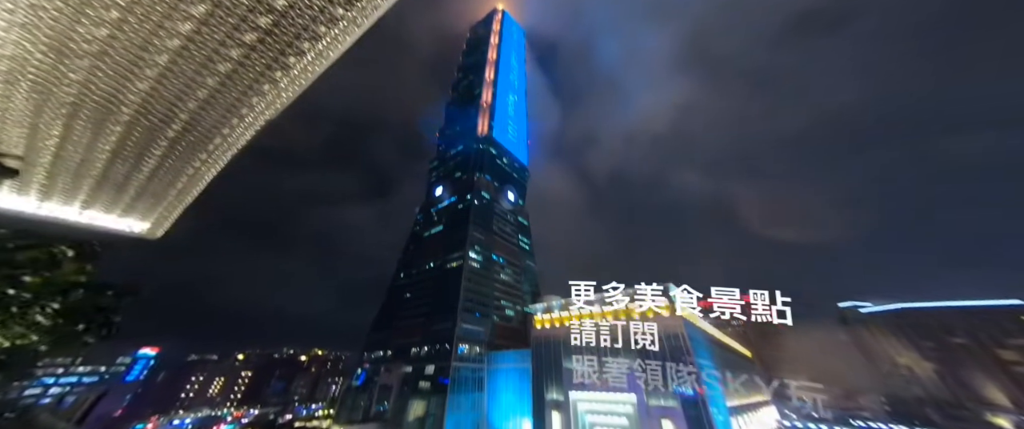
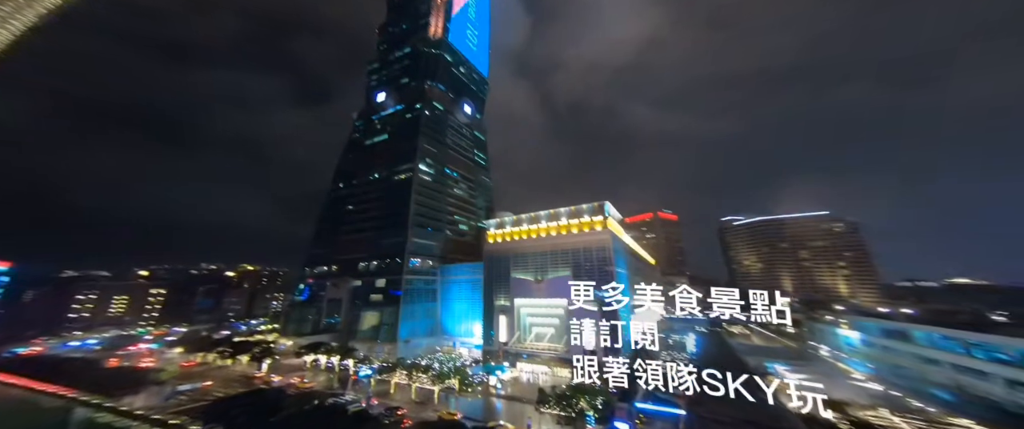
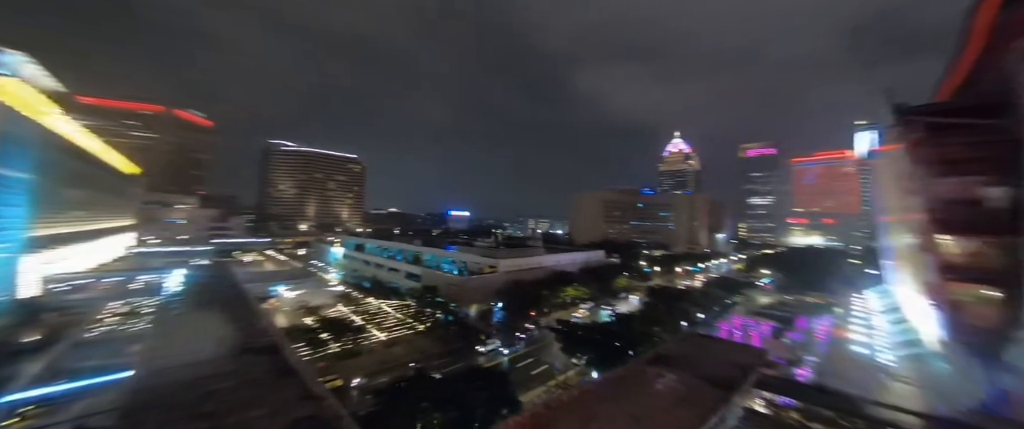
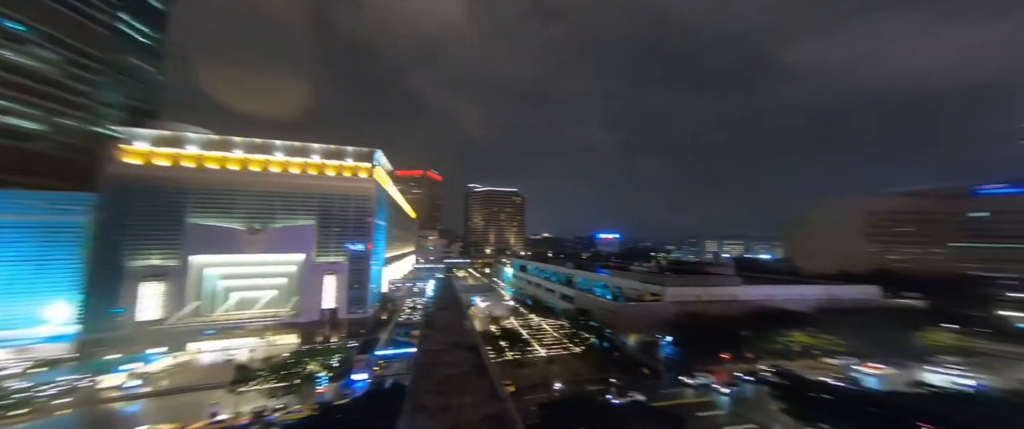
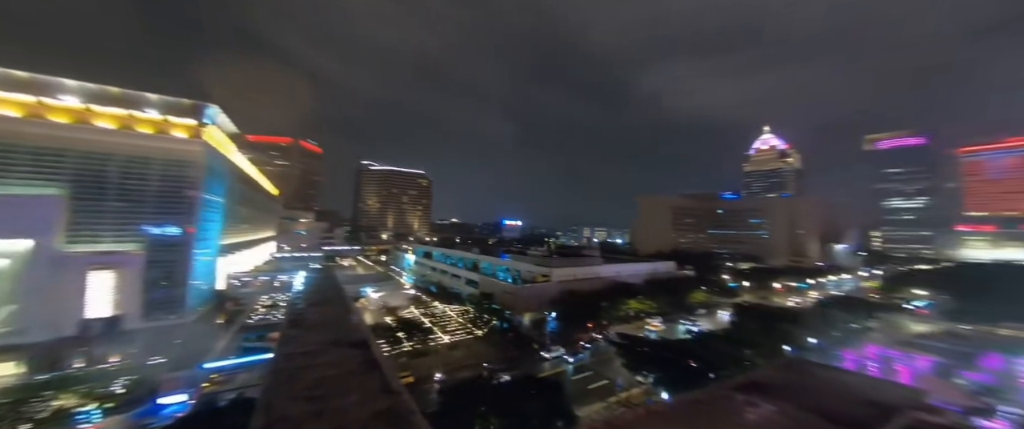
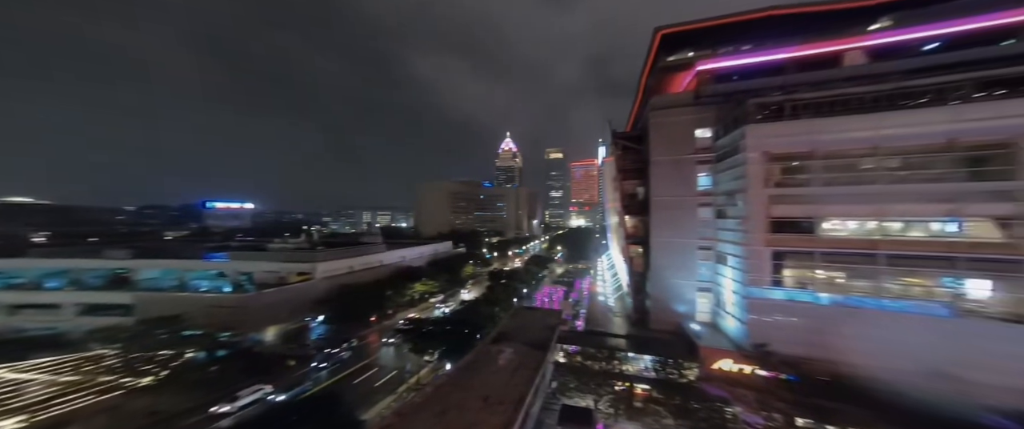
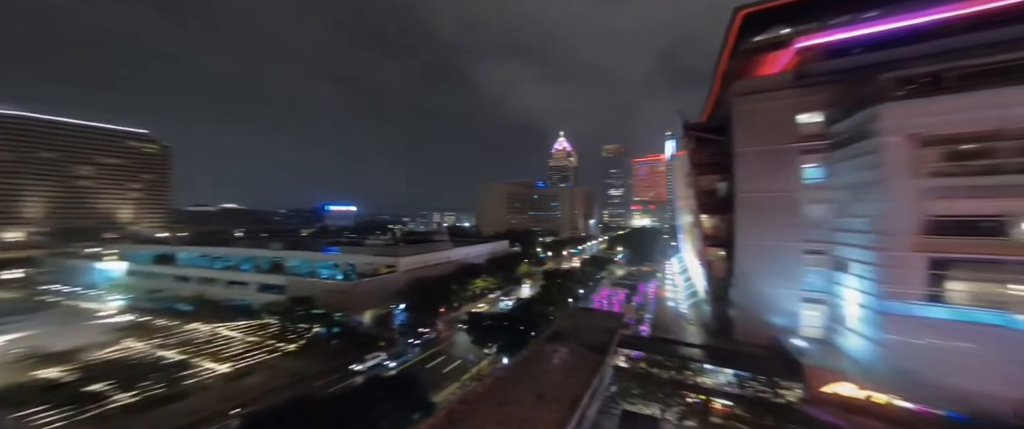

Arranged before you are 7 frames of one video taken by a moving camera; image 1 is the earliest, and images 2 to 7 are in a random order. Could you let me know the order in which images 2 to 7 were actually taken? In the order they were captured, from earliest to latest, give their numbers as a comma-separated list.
2, 4, 5, 3, 7, 6
